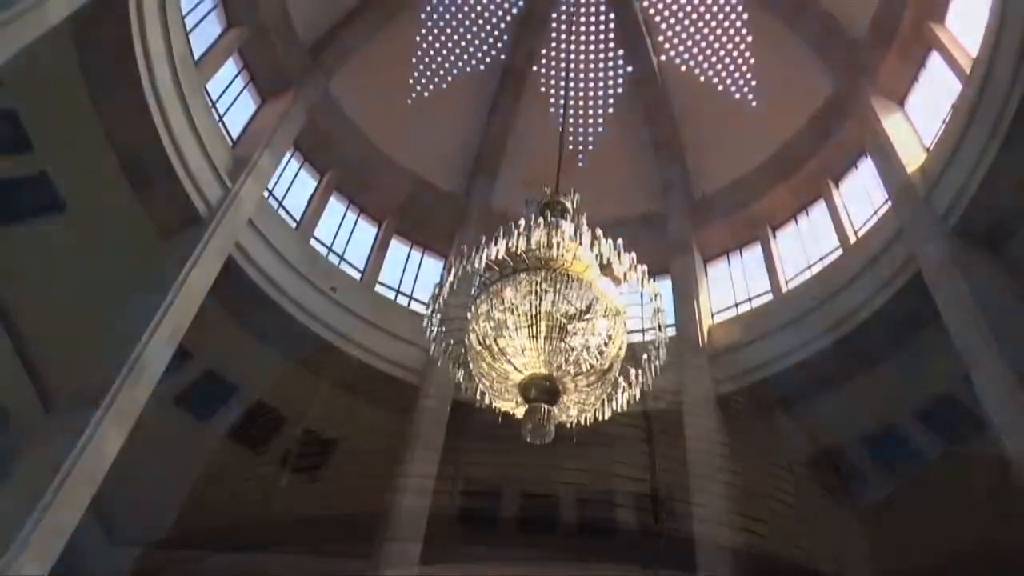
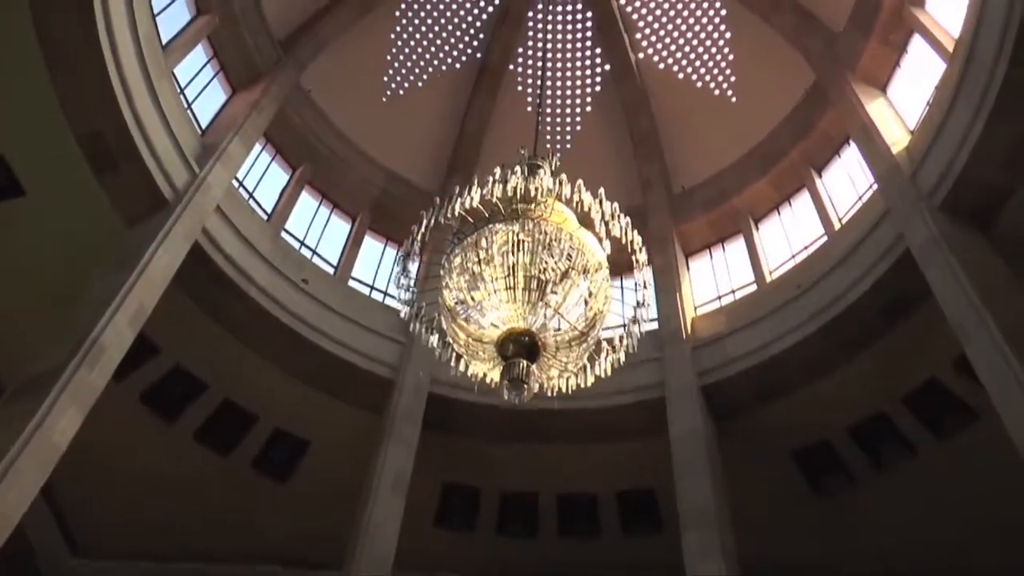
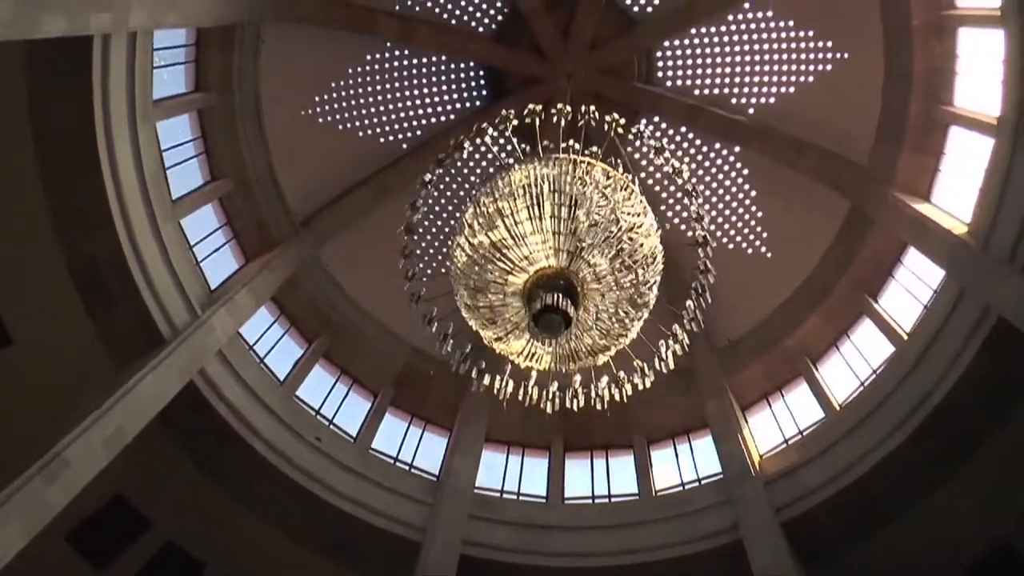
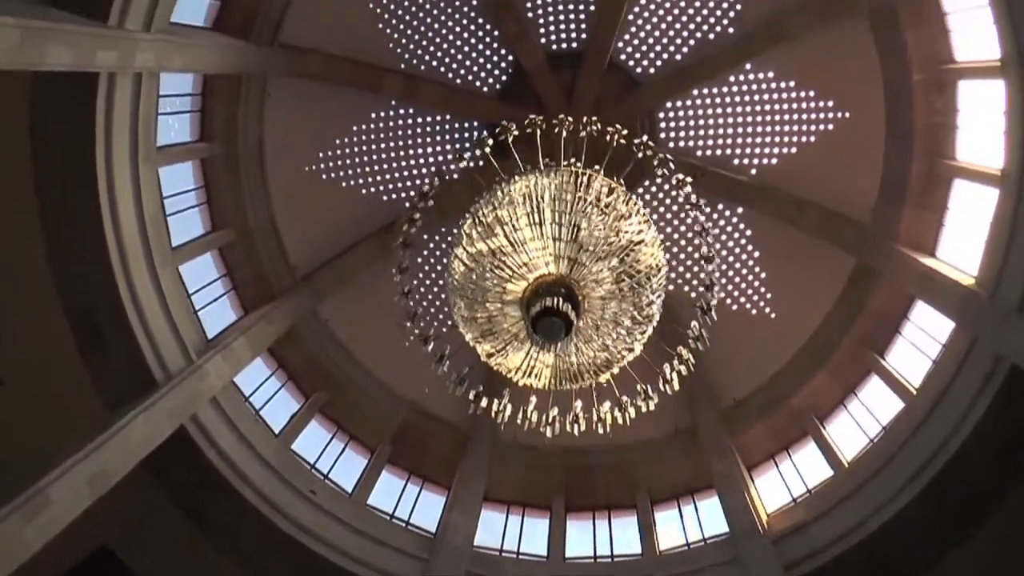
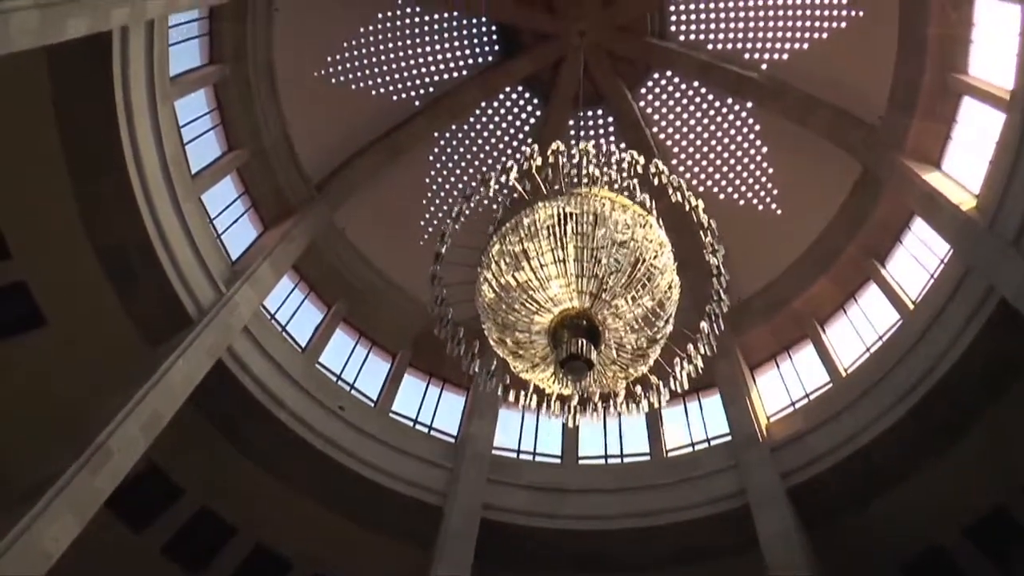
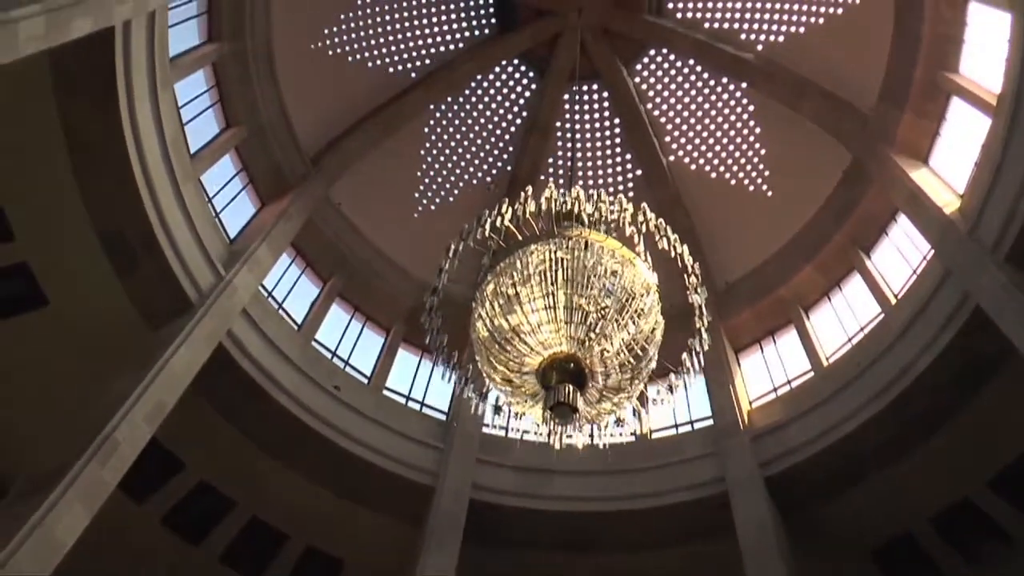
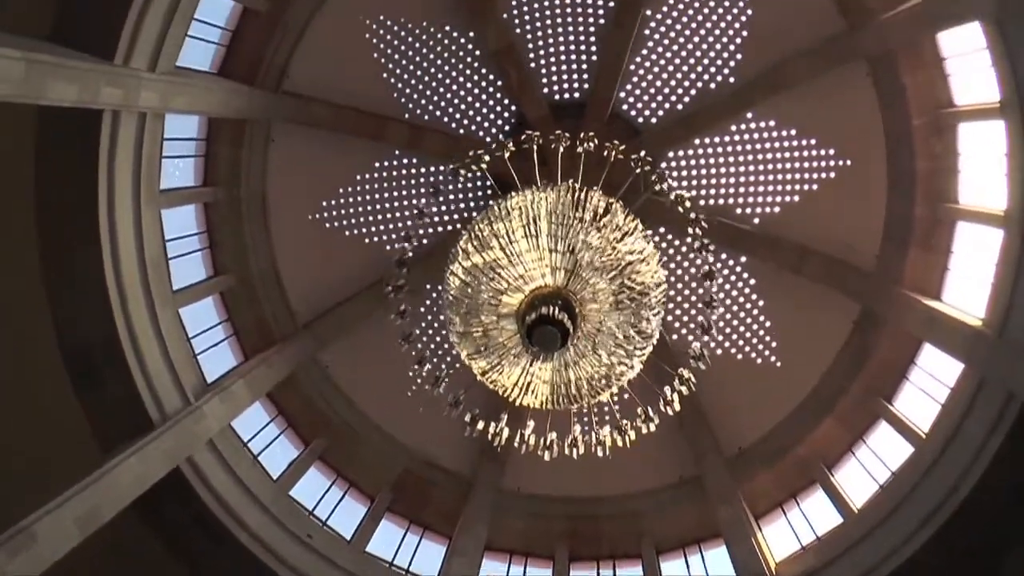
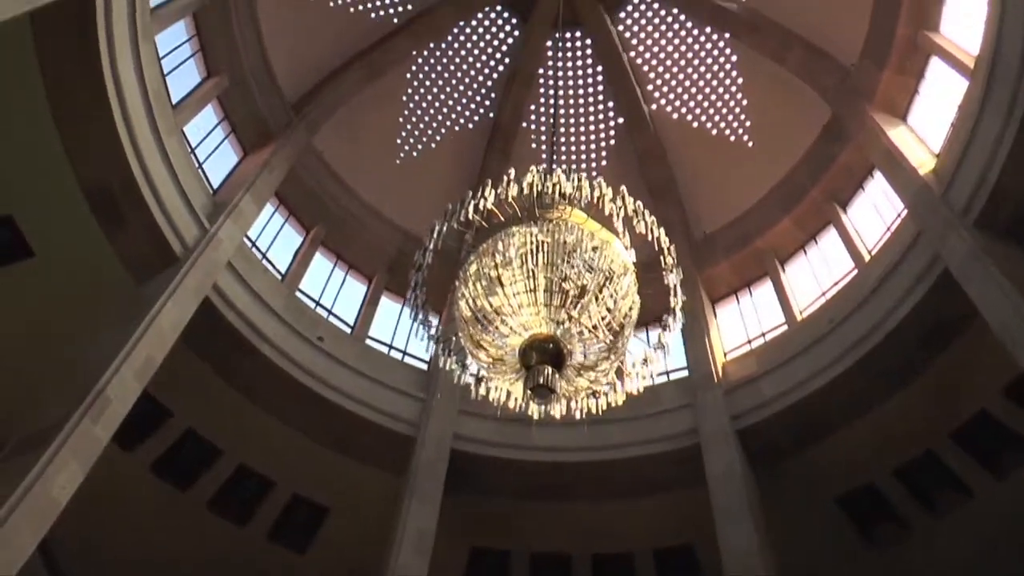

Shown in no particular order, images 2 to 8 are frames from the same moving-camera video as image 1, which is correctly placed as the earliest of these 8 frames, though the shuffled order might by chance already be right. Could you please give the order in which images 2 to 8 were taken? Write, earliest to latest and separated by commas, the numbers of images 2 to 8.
2, 8, 6, 5, 3, 4, 7
